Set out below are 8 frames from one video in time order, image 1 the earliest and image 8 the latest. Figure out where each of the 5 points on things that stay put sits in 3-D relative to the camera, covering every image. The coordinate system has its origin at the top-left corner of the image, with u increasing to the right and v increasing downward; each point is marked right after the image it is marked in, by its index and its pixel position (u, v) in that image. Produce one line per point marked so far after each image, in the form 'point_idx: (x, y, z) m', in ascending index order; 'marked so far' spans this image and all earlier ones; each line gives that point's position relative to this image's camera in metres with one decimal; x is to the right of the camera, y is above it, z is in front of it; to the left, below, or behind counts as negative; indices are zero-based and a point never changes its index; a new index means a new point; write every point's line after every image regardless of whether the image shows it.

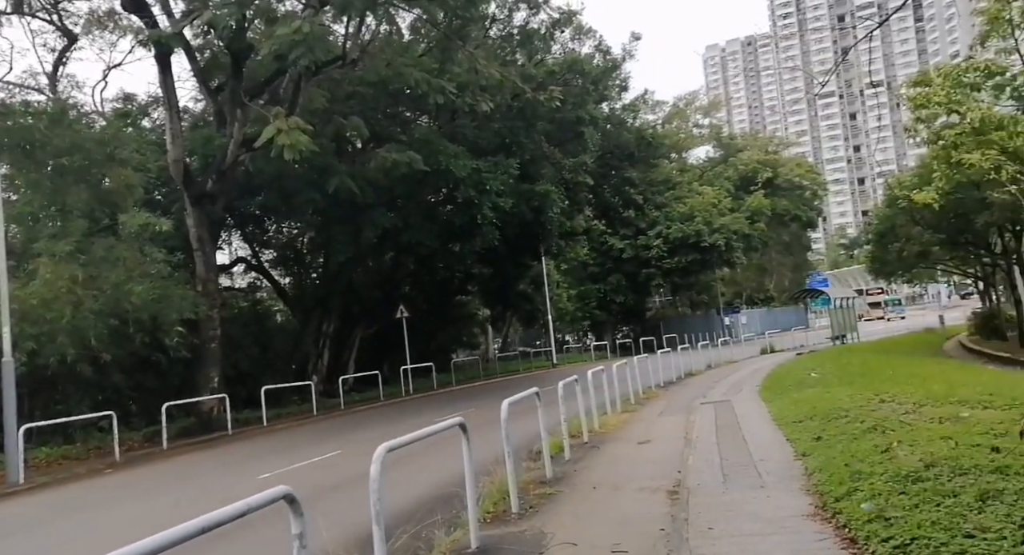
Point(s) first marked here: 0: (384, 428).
0: (-2.5, -3.0, +16.1) m
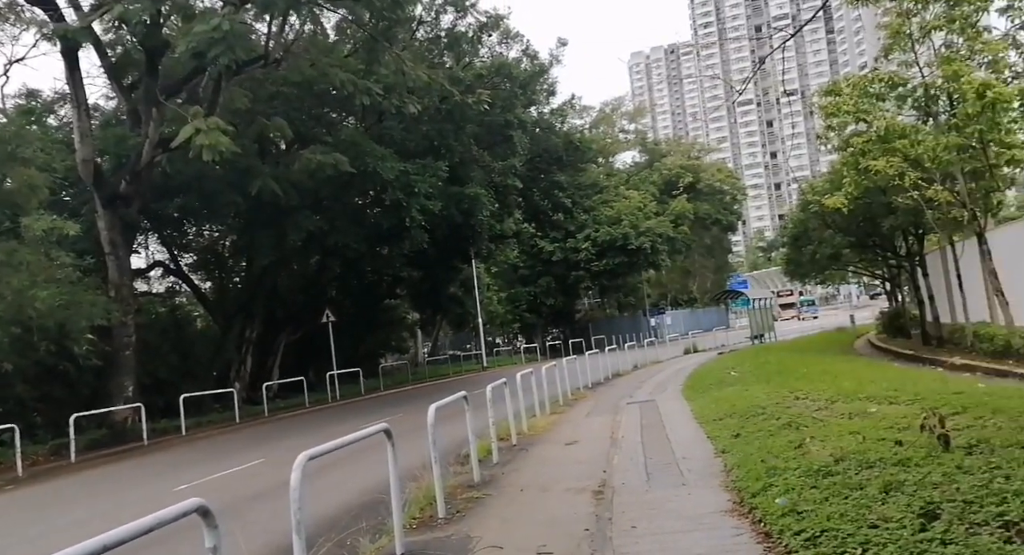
0: (-3.9, -3.0, +15.8) m
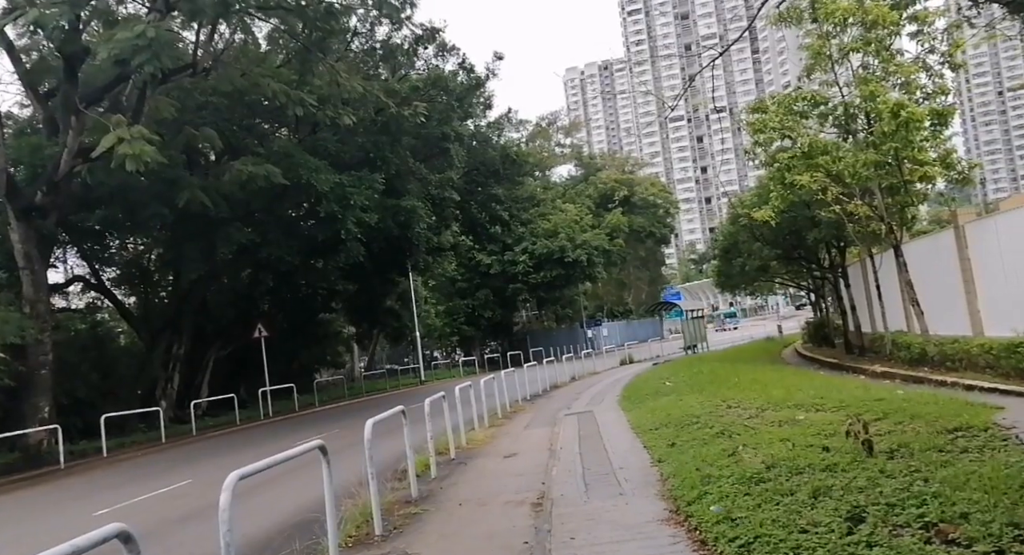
0: (-5.1, -3.3, +15.4) m
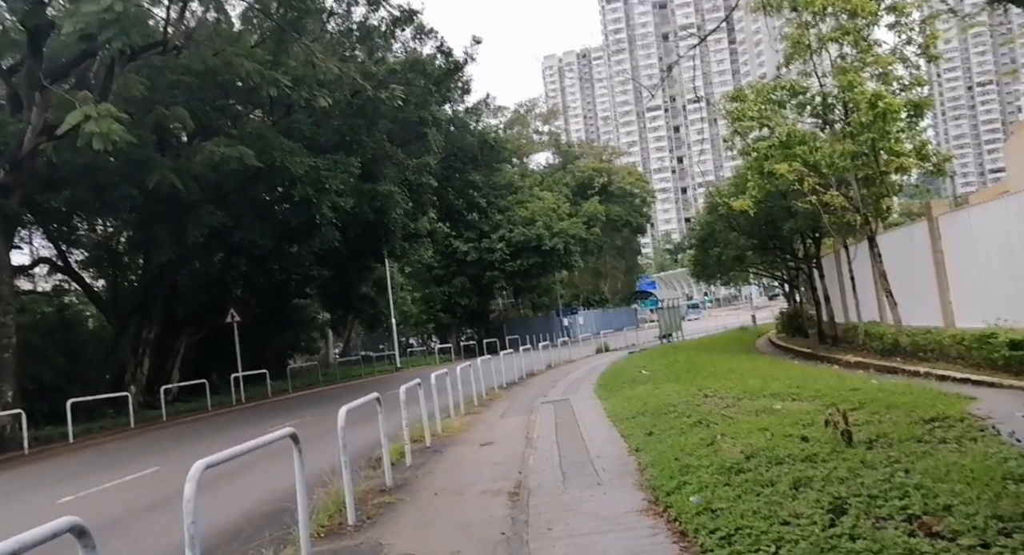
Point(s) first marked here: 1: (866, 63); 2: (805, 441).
0: (-5.6, -3.0, +15.2) m
1: (+7.6, +4.6, +17.4) m
2: (+2.4, -1.3, +6.6) m
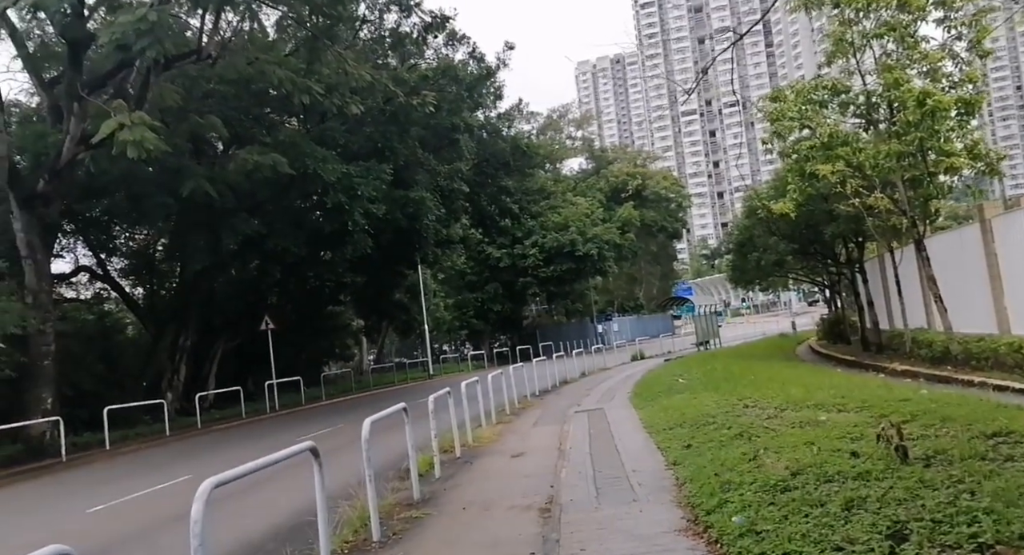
0: (-5.0, -3.1, +15.1) m
1: (+8.2, +4.5, +16.8) m
2: (+2.6, -1.4, +6.2) m
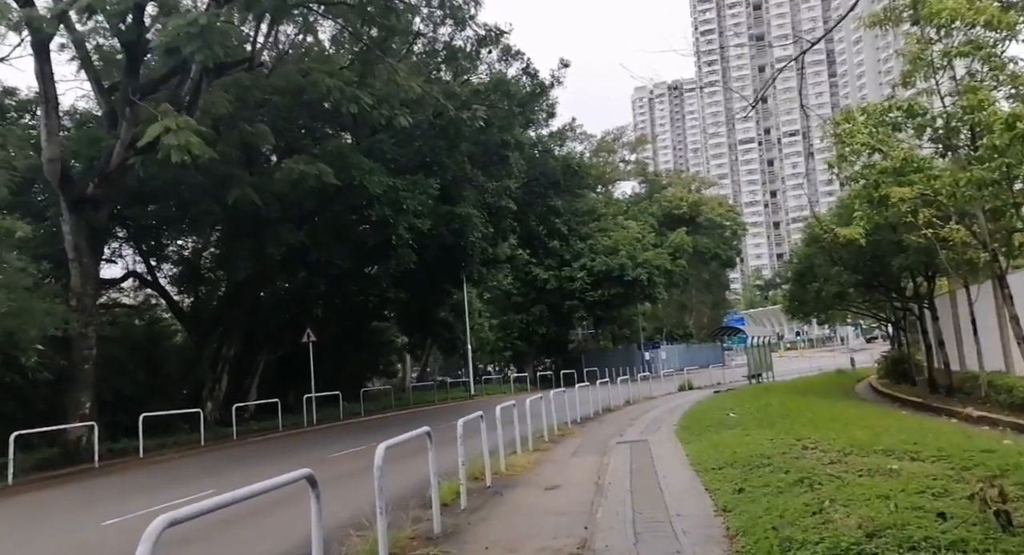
0: (-4.3, -3.3, +14.6) m
1: (+9.3, +3.7, +15.7) m
2: (+2.8, -1.6, +5.3) m
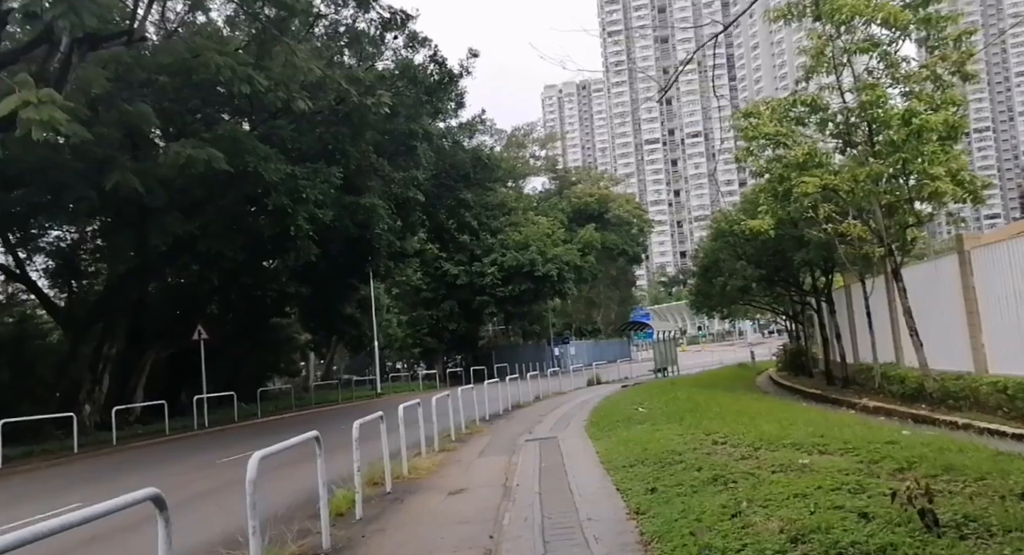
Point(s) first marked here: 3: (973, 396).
0: (-5.9, -3.2, +13.4) m
1: (+7.5, +3.9, +16.0) m
2: (+2.2, -1.5, +5.0) m
3: (+7.5, -1.9, +13.2) m
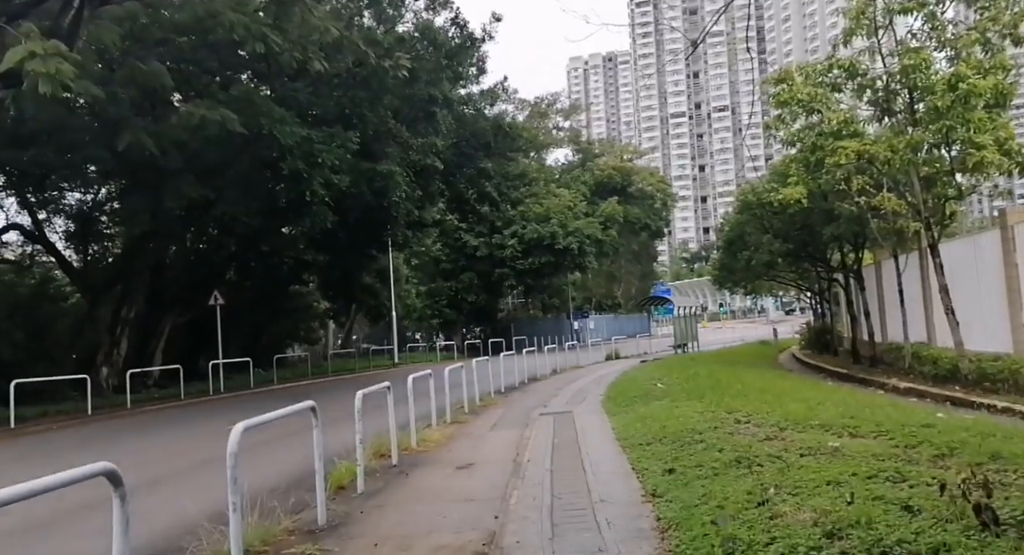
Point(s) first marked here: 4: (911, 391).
0: (-5.7, -2.6, +13.2) m
1: (+7.9, +4.3, +15.2) m
2: (+2.2, -1.3, +4.5) m
3: (+7.7, -1.6, +12.6) m
4: (+7.8, -2.2, +16.1) m
